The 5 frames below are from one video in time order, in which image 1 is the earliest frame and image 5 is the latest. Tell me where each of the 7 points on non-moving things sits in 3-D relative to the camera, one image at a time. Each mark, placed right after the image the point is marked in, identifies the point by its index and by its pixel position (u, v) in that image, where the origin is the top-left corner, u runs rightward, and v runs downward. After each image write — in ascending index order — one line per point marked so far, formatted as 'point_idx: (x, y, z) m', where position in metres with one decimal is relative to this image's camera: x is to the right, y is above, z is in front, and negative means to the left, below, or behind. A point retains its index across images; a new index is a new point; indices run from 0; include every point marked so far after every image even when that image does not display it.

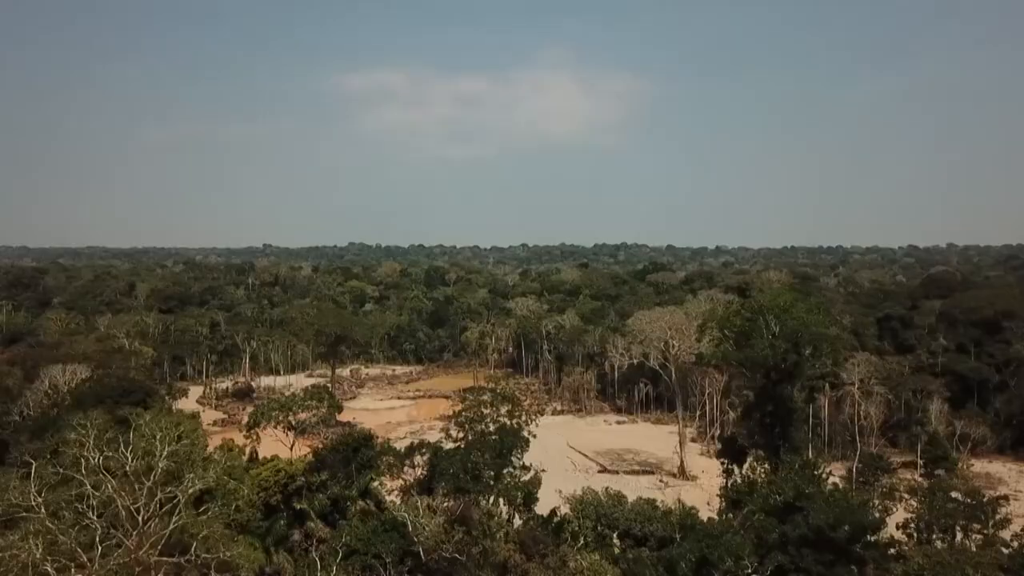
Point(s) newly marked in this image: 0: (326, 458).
0: (-4.7, -4.4, +20.4) m
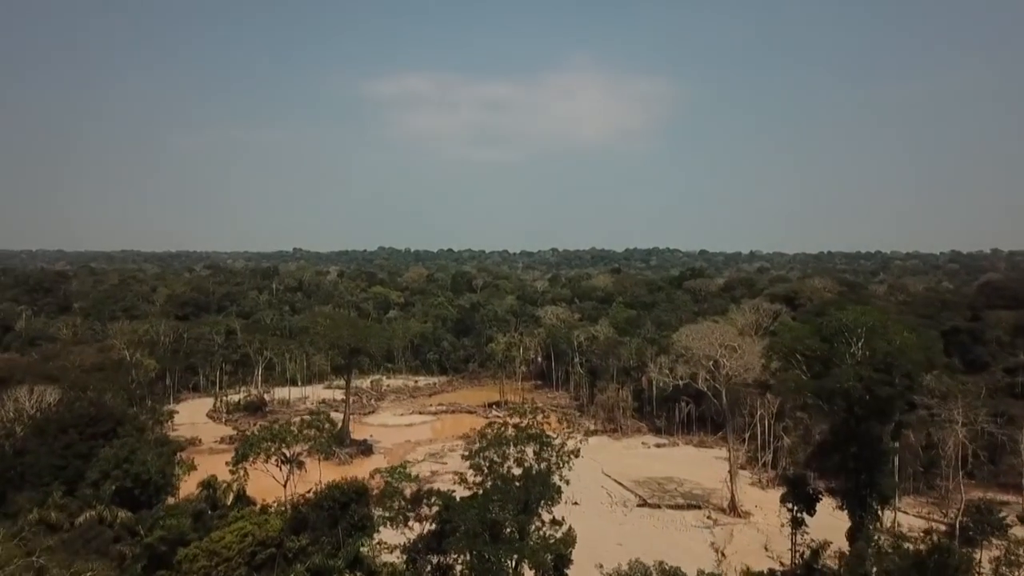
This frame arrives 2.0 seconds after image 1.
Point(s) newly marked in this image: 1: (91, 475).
0: (-4.2, -4.7, +16.7) m
1: (-9.5, -4.3, +18.3) m
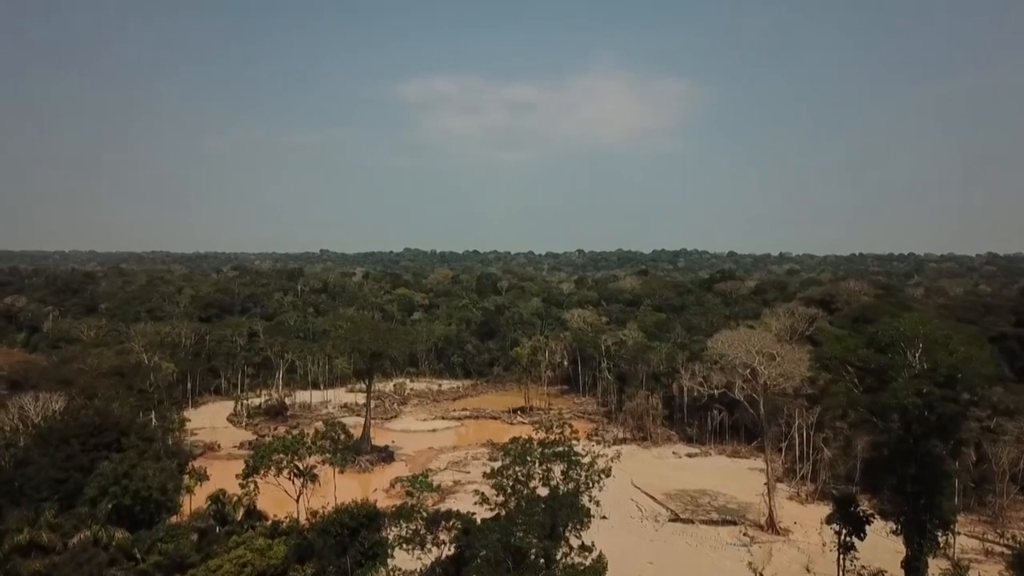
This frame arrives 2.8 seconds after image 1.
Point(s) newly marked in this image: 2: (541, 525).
0: (-3.7, -4.8, +15.4) m
1: (-9.0, -4.3, +17.2) m
2: (+0.6, -4.6, +15.8) m
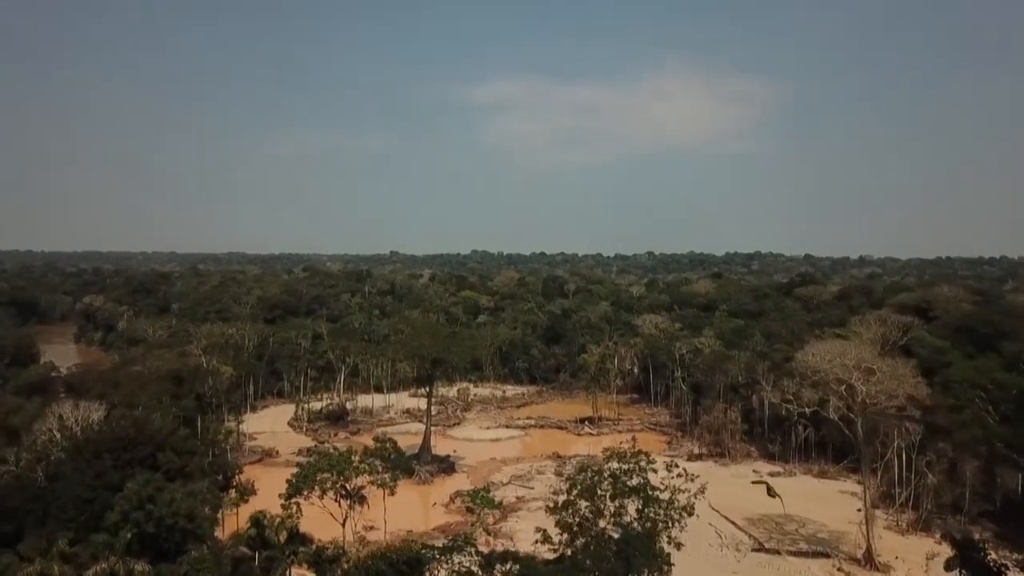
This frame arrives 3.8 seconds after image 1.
0: (-2.6, -4.9, +13.3) m
1: (-7.8, -4.4, +15.6) m
2: (+1.7, -4.7, +13.4) m
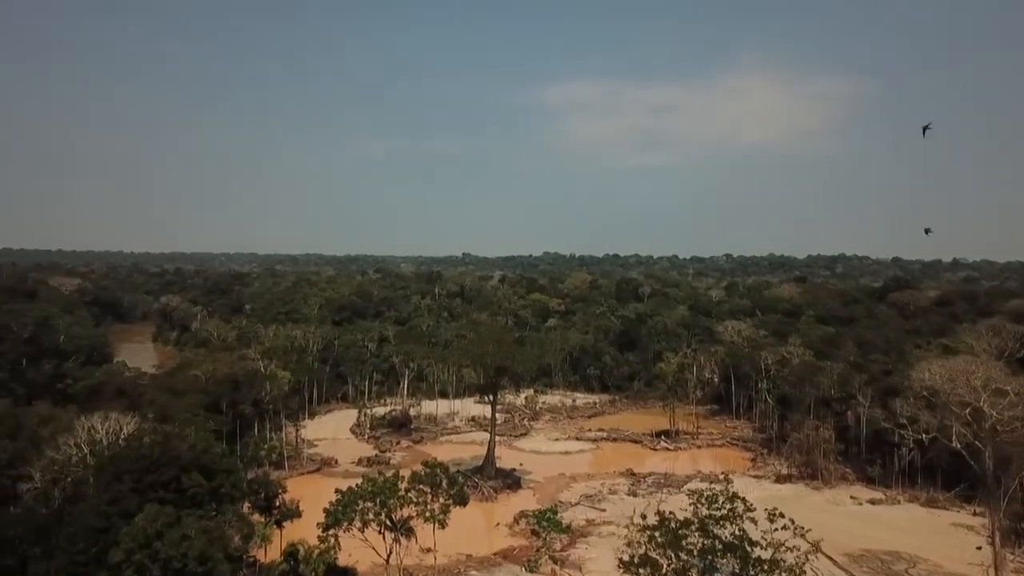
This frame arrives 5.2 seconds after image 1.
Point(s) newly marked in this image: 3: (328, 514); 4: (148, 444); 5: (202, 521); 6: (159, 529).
0: (-1.8, -5.0, +10.8) m
1: (-6.7, -4.5, +13.5) m
2: (+2.5, -4.9, +10.5) m
3: (-4.1, -5.0, +17.8) m
4: (-8.2, -3.6, +18.4) m
5: (-5.9, -4.4, +15.6) m
6: (-6.1, -4.1, +14.0) m
